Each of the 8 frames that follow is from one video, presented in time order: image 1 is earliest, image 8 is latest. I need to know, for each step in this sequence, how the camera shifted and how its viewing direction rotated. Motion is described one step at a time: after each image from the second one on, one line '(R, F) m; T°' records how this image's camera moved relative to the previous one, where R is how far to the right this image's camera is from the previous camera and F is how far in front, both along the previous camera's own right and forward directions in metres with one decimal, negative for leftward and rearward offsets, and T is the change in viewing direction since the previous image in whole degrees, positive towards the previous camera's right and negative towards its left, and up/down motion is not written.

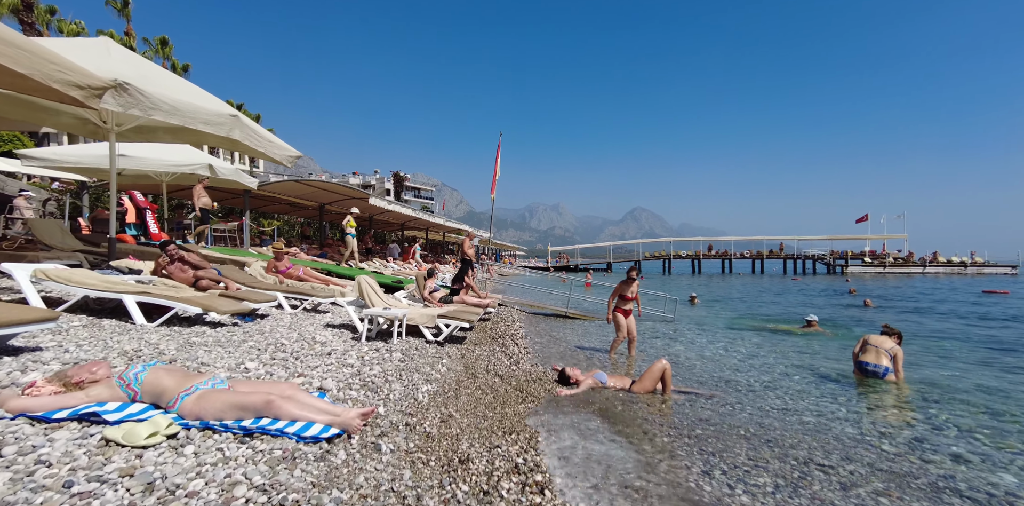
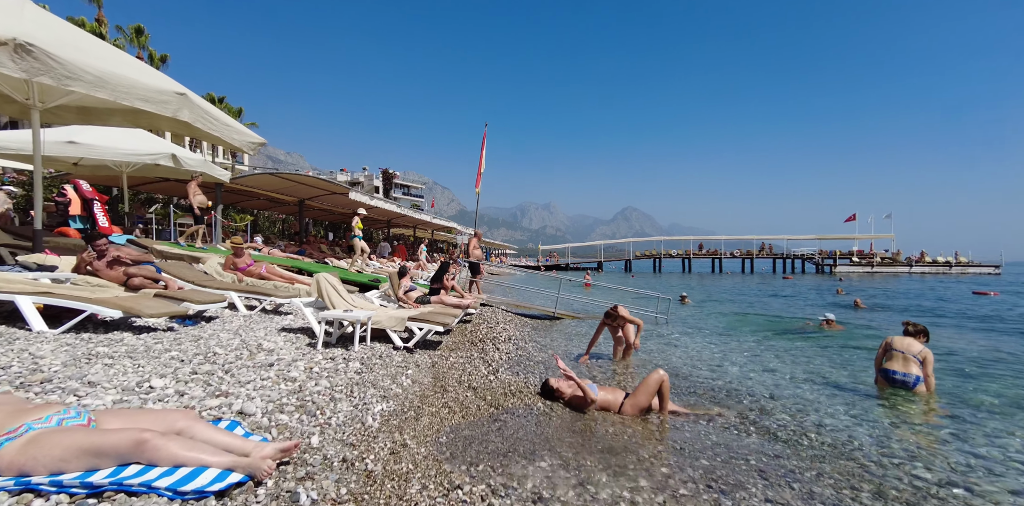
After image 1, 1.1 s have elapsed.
(+0.2, +0.7) m; +1°
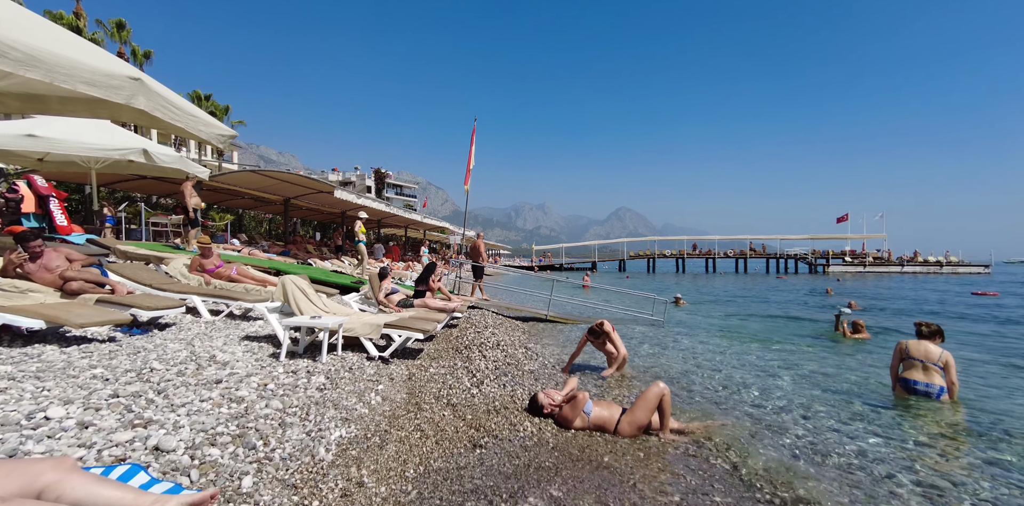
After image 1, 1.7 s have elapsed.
(+0.1, +0.5) m; +1°
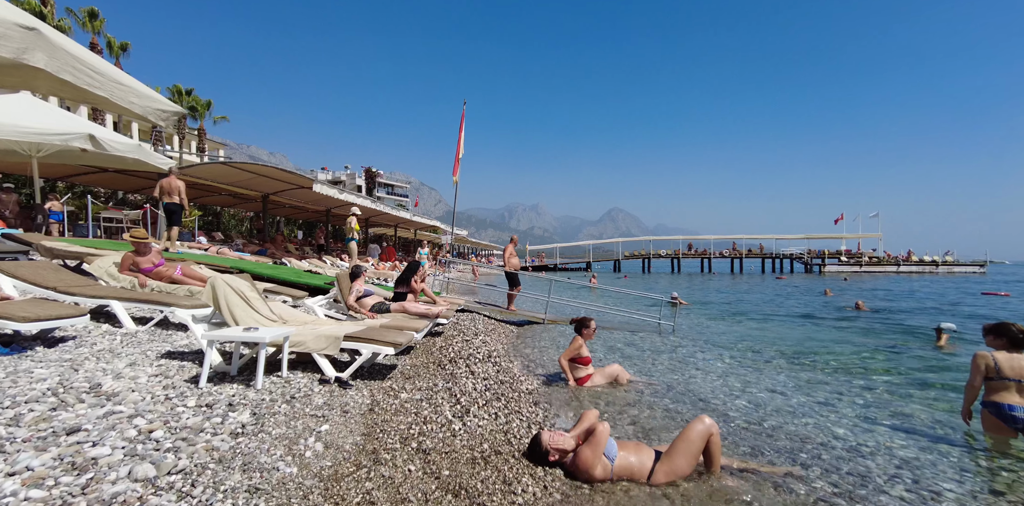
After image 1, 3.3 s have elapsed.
(0.0, +1.2) m; +1°
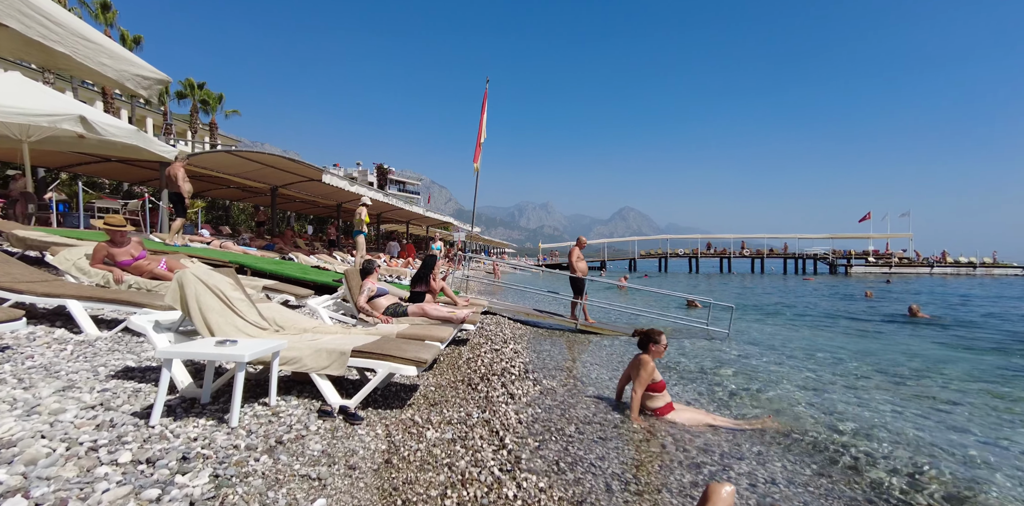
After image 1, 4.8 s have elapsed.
(-0.4, +1.1) m; -1°
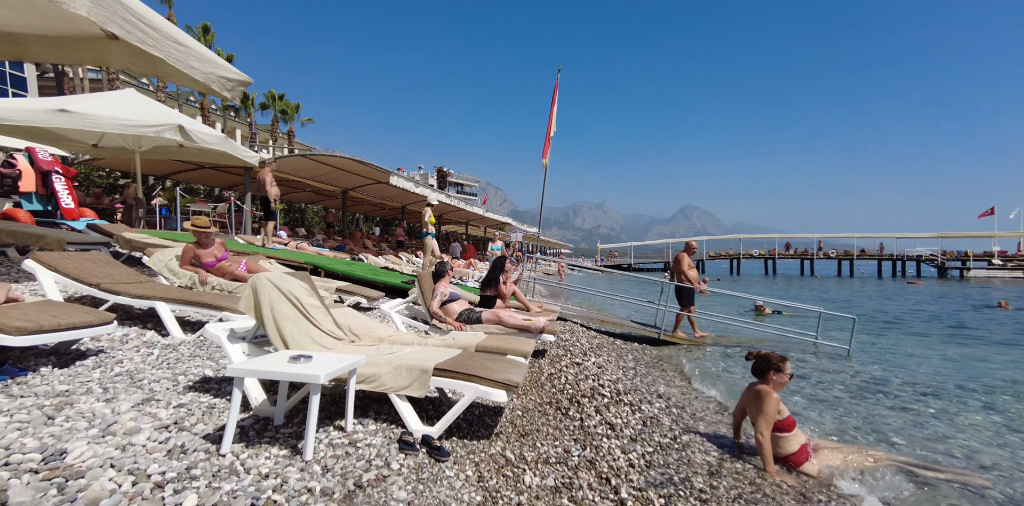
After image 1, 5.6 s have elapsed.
(-0.3, +0.5) m; -8°
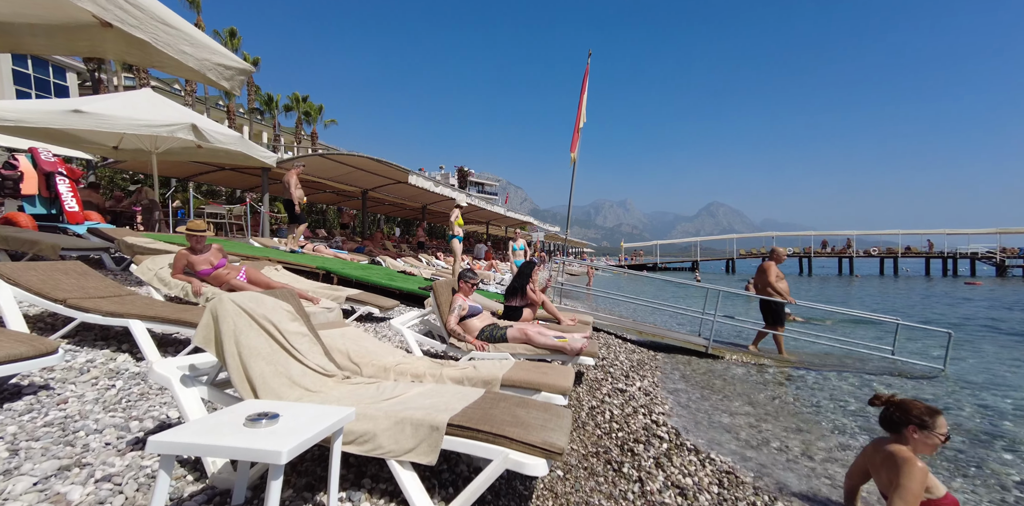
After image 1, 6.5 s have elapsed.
(-0.1, +0.8) m; -3°
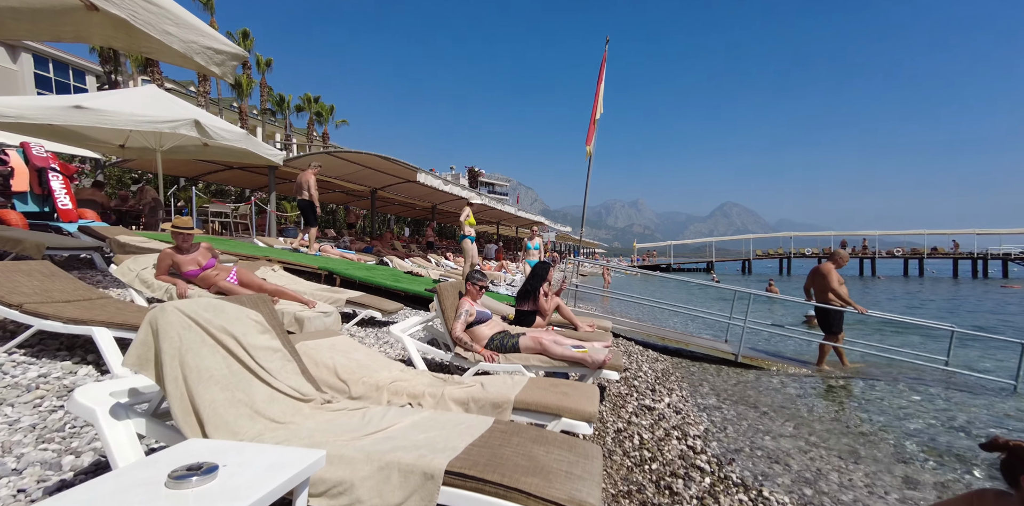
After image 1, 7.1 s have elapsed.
(0.0, +0.5) m; -1°
